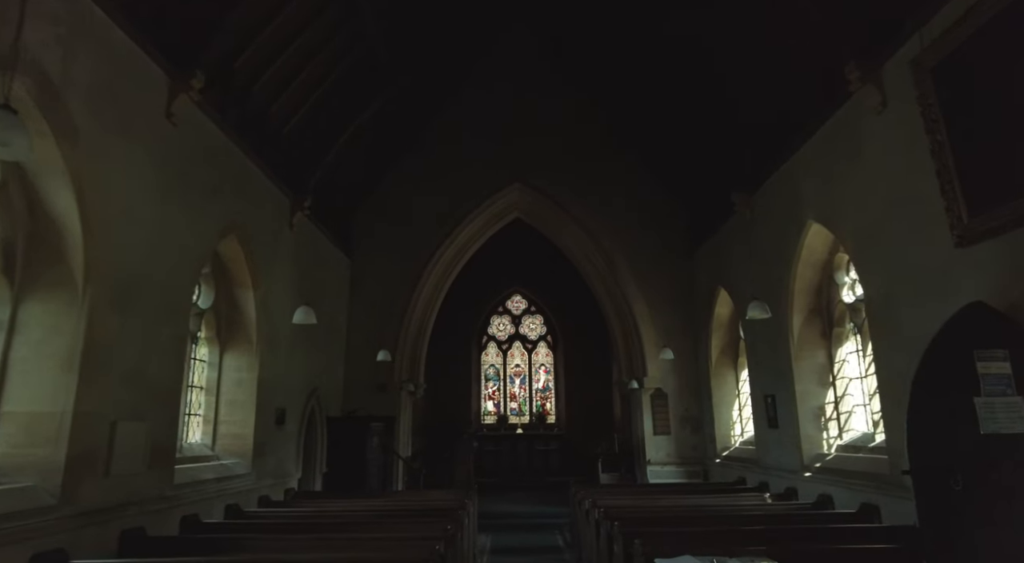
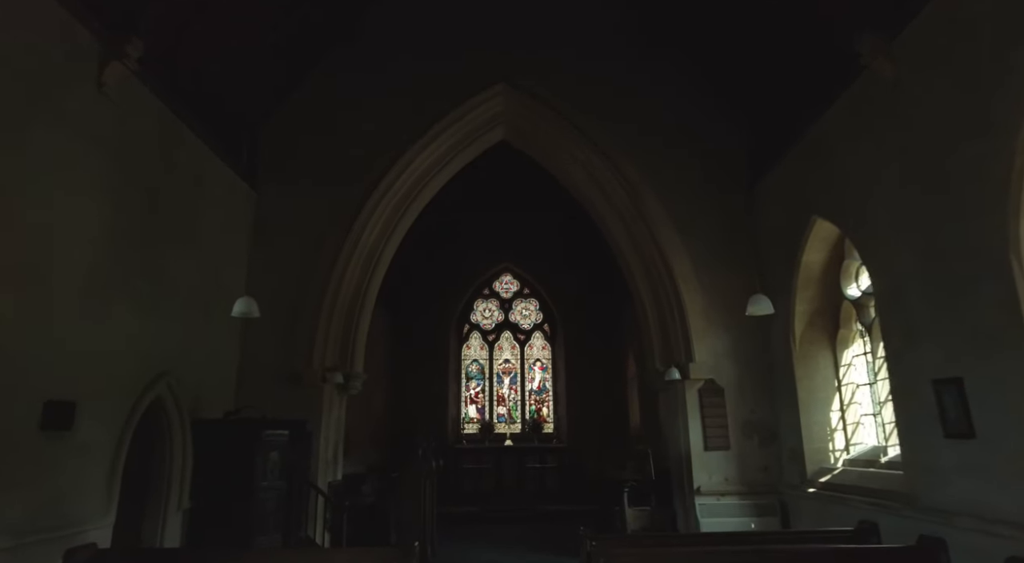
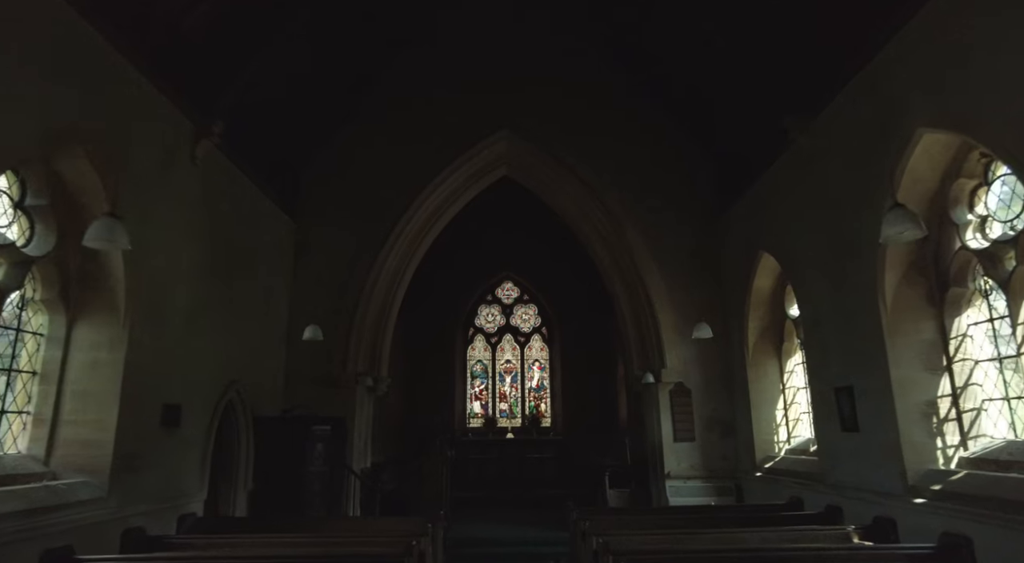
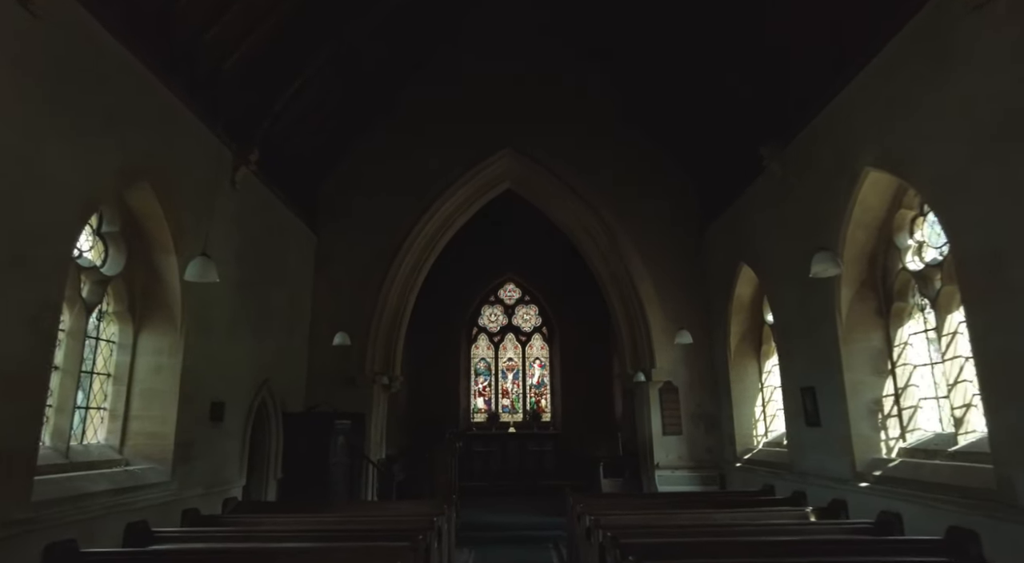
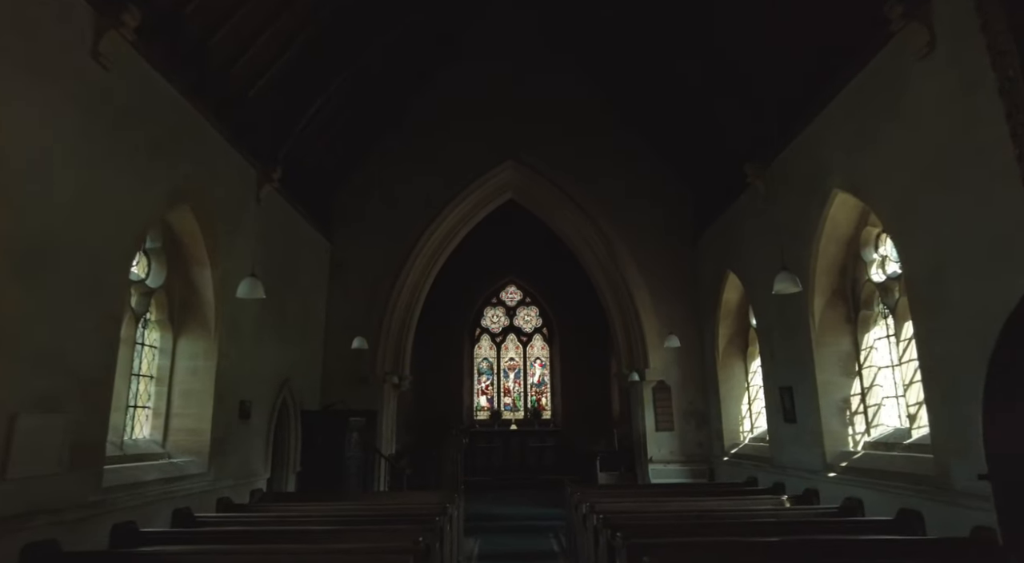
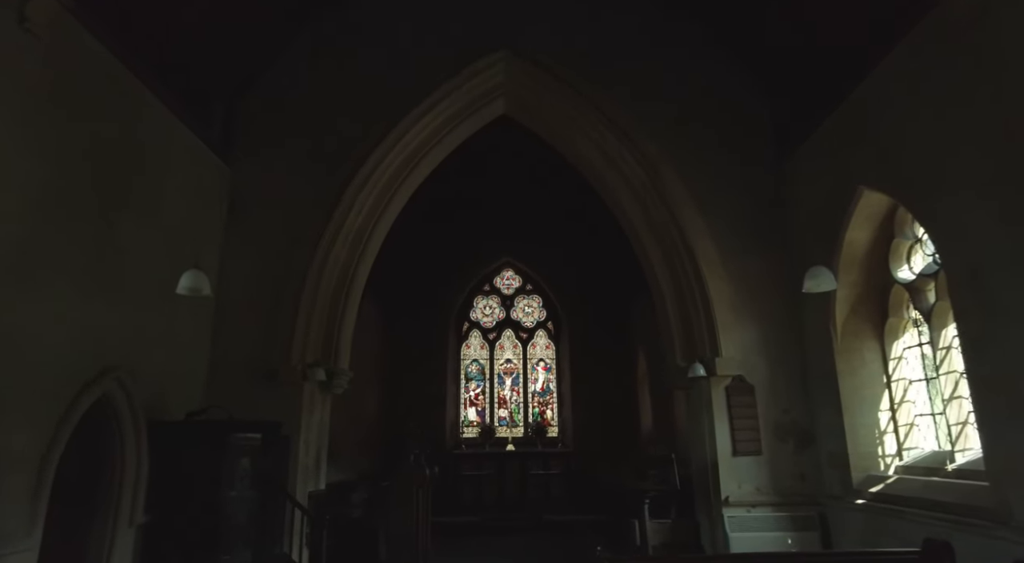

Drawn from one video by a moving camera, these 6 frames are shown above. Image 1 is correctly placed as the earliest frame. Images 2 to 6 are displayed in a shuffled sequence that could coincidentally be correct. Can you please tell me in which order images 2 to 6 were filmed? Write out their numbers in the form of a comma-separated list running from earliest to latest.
5, 4, 3, 2, 6
